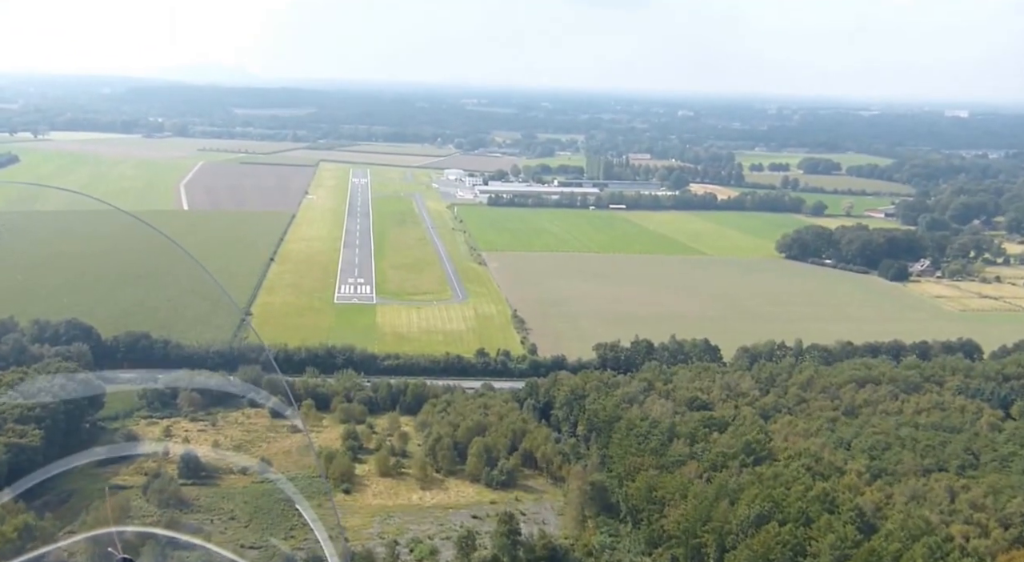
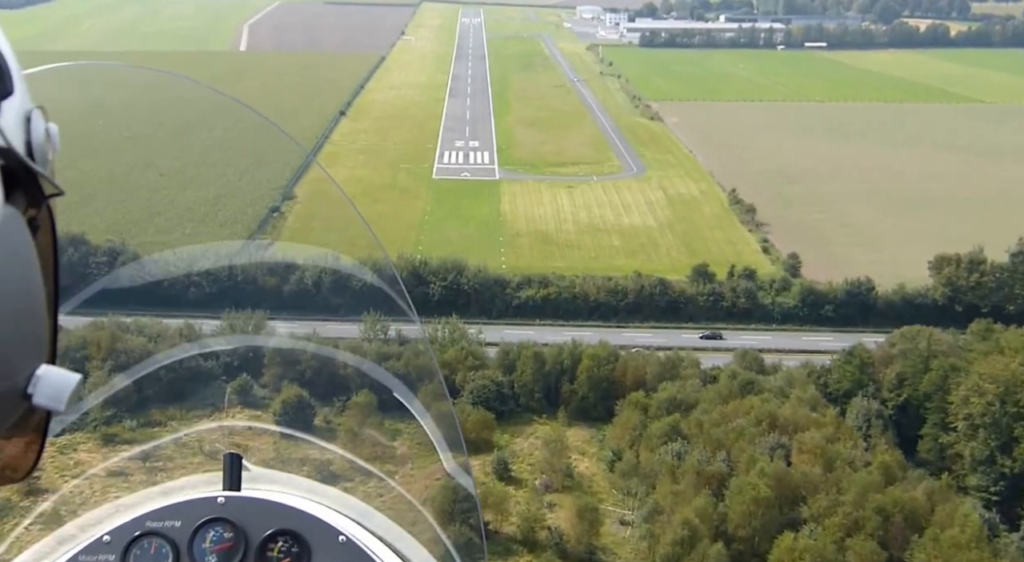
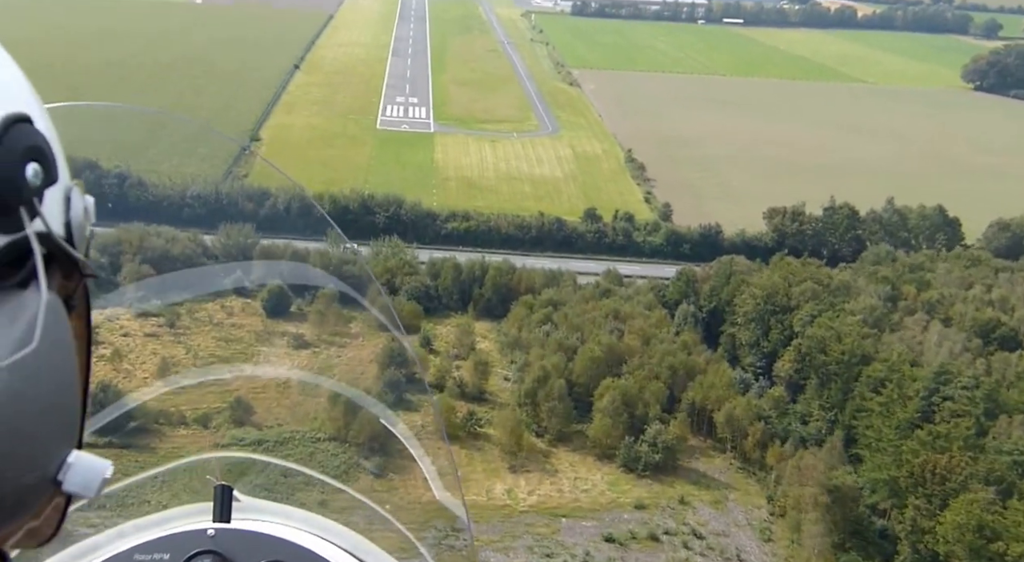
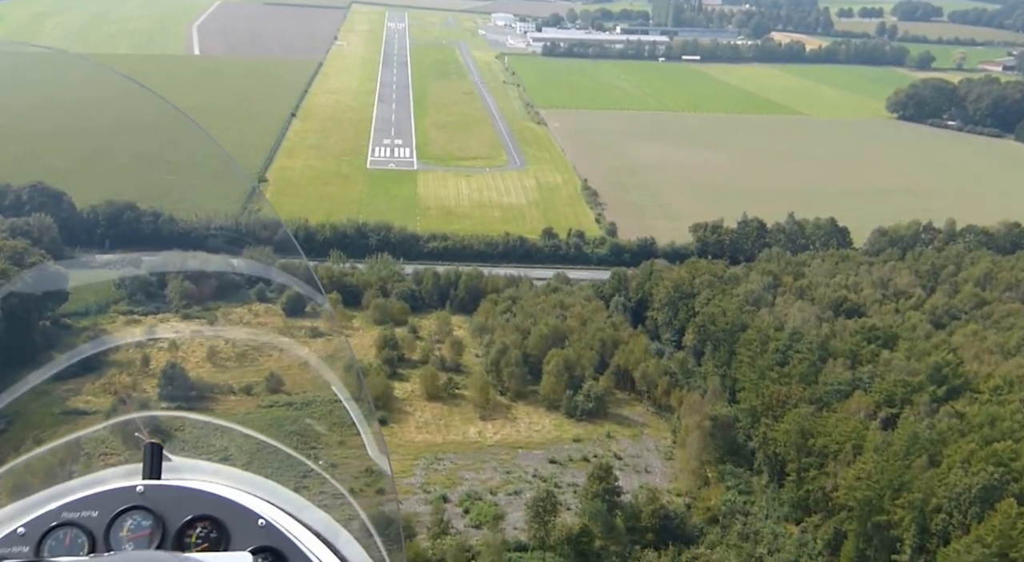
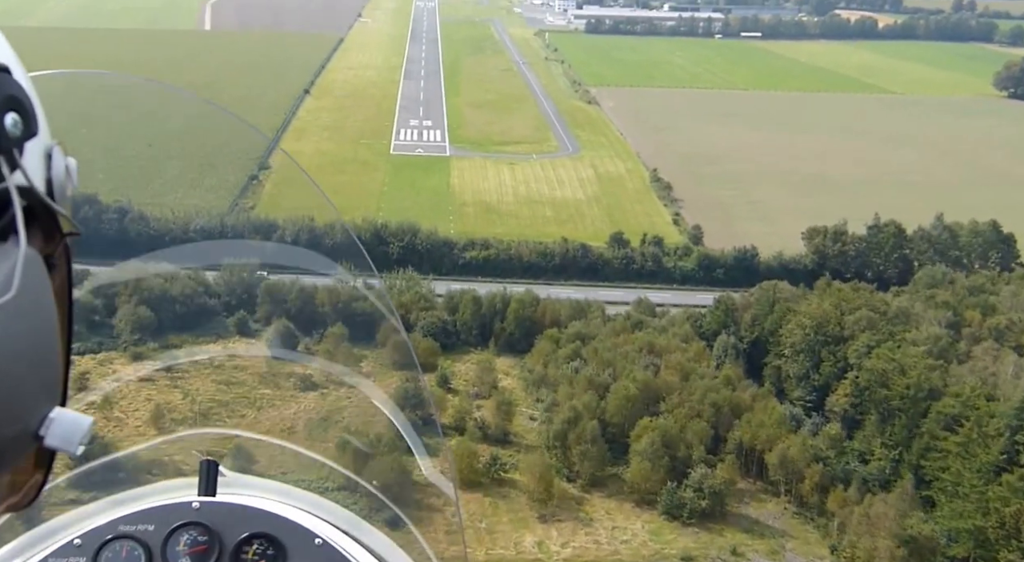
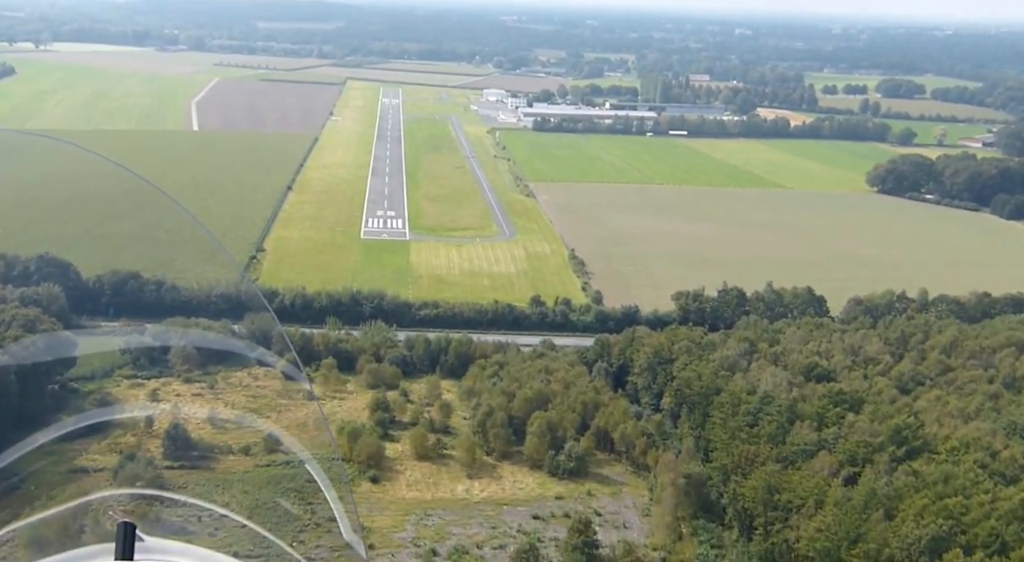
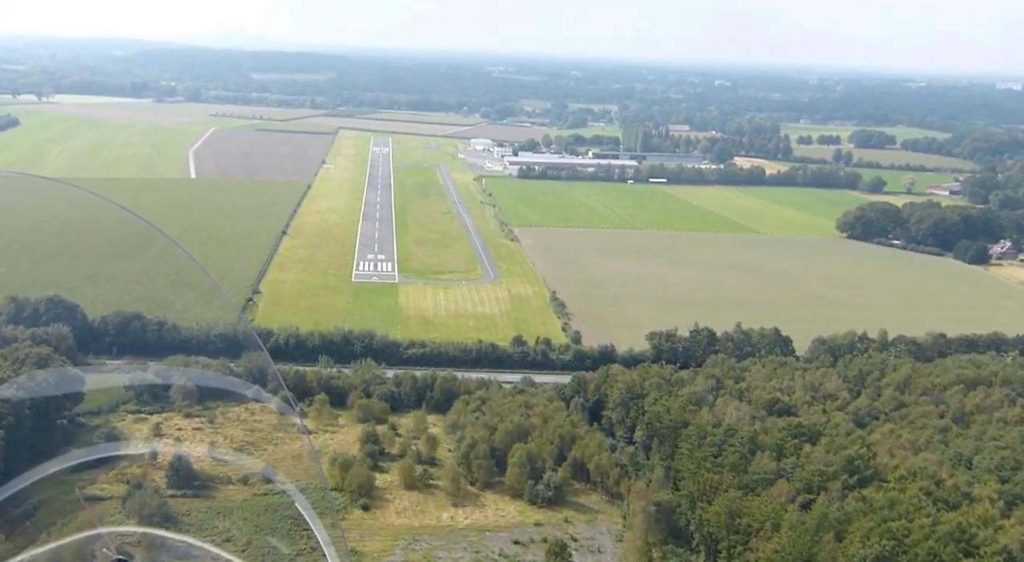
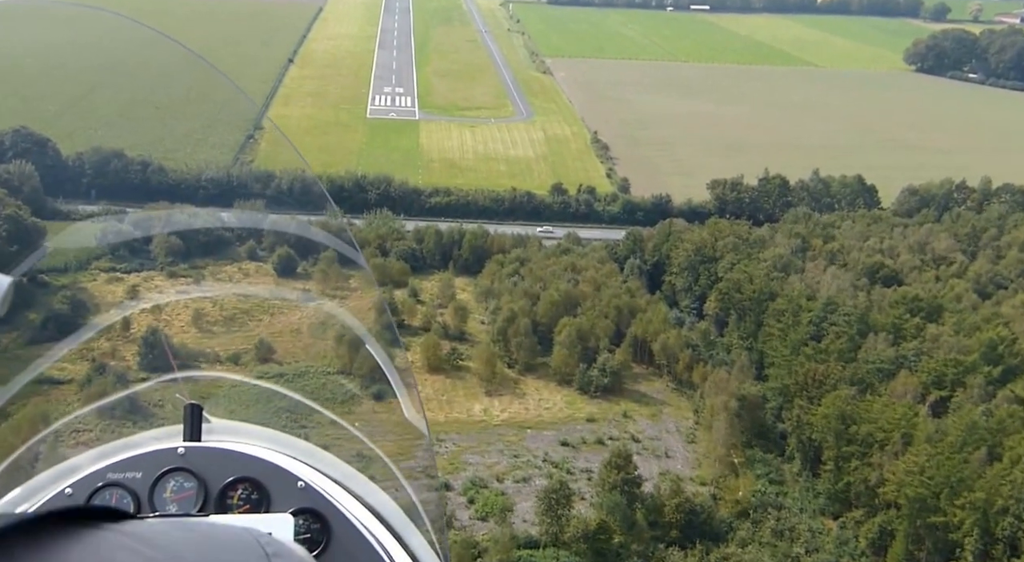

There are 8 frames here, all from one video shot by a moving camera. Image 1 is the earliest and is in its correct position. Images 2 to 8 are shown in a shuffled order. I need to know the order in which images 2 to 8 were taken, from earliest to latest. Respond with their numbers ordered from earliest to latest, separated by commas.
7, 6, 4, 8, 3, 5, 2
